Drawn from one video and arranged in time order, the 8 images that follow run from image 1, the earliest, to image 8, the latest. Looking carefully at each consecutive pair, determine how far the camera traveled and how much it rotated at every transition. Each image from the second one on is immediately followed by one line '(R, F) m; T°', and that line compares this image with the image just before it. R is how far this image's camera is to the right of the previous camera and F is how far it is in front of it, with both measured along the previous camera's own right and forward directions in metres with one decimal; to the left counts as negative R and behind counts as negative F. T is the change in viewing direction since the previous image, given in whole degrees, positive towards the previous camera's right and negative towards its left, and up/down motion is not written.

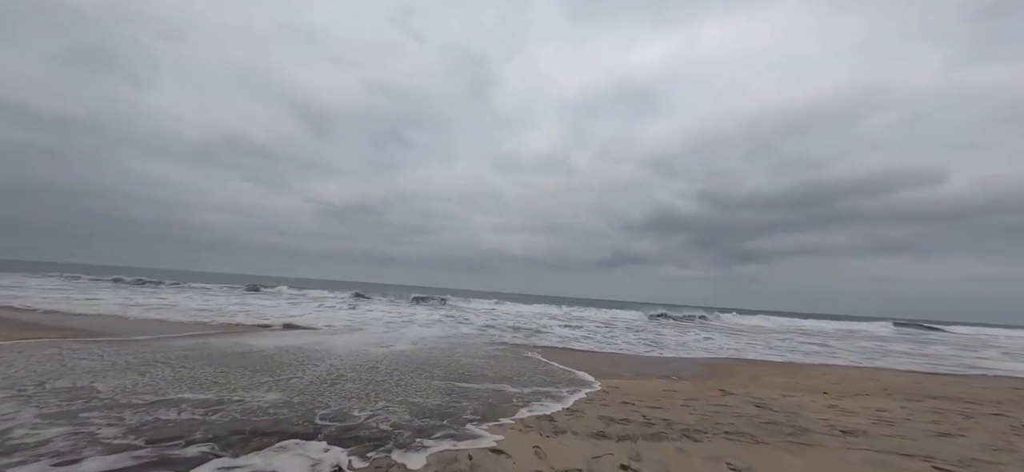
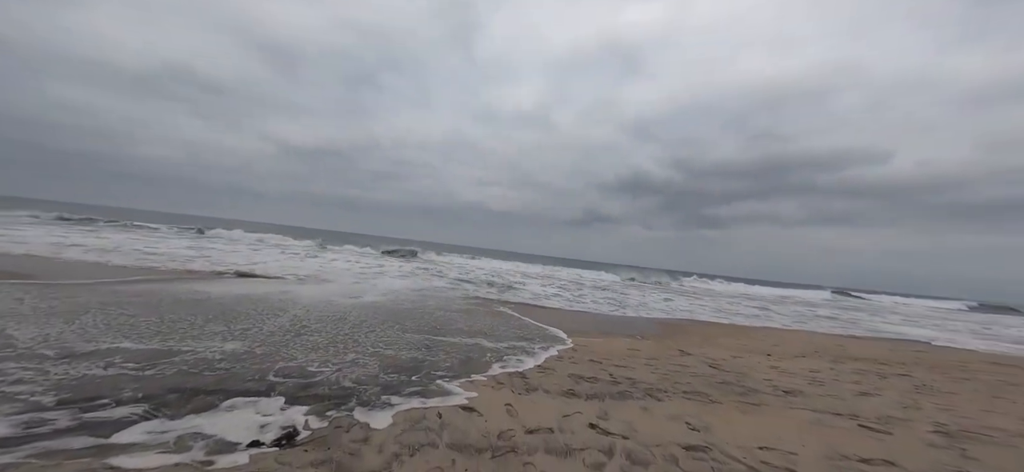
(+0.2, +0.2) m; +3°
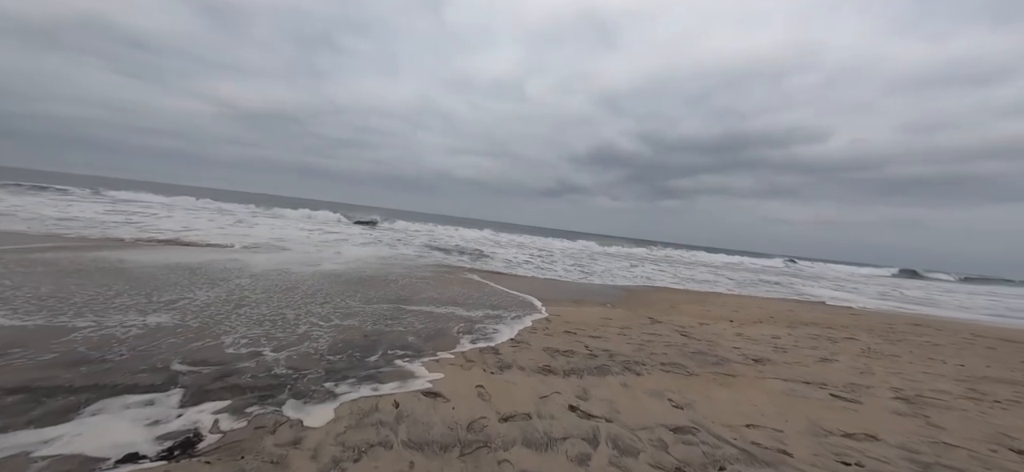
(0.0, +0.5) m; +5°
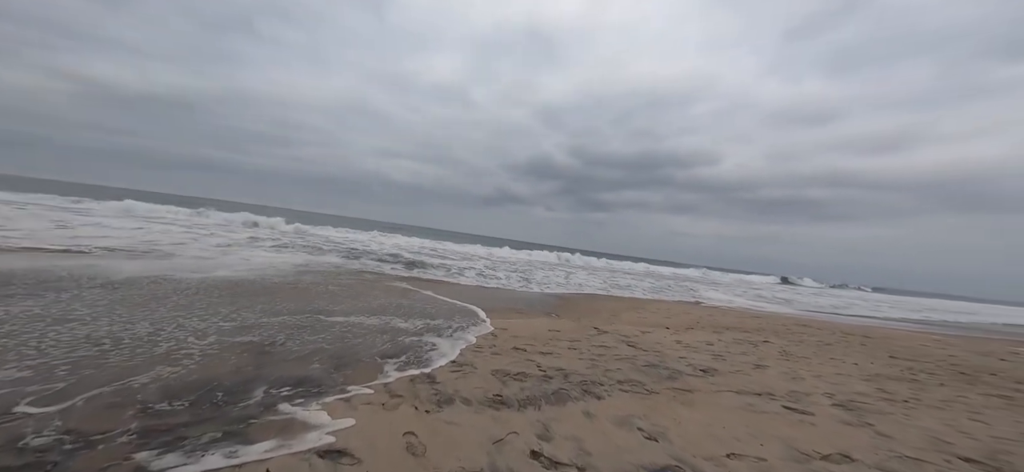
(-0.1, +0.6) m; +10°
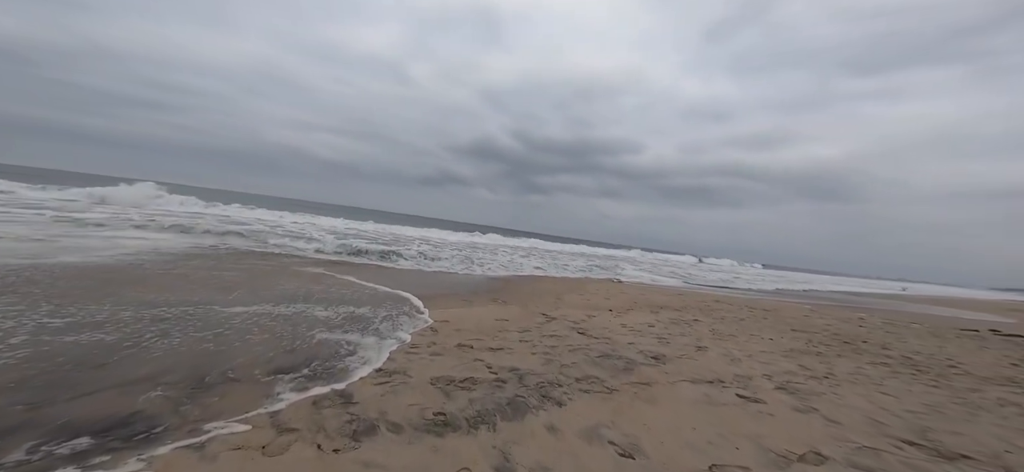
(-0.1, +0.6) m; +9°
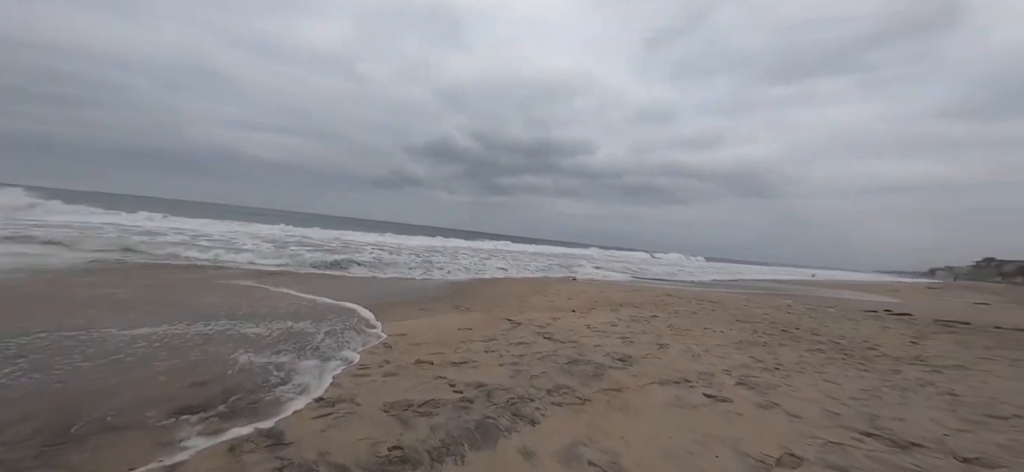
(0.0, +0.2) m; +6°
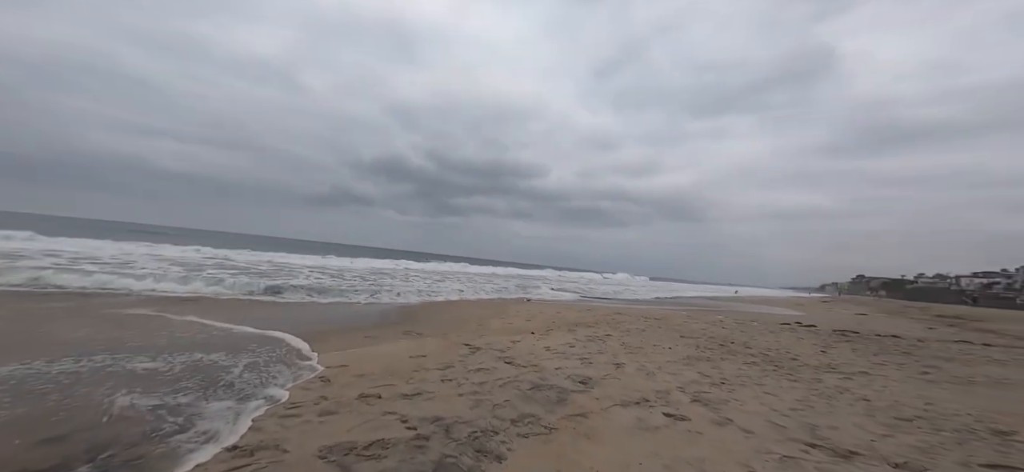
(-0.1, +0.1) m; +7°
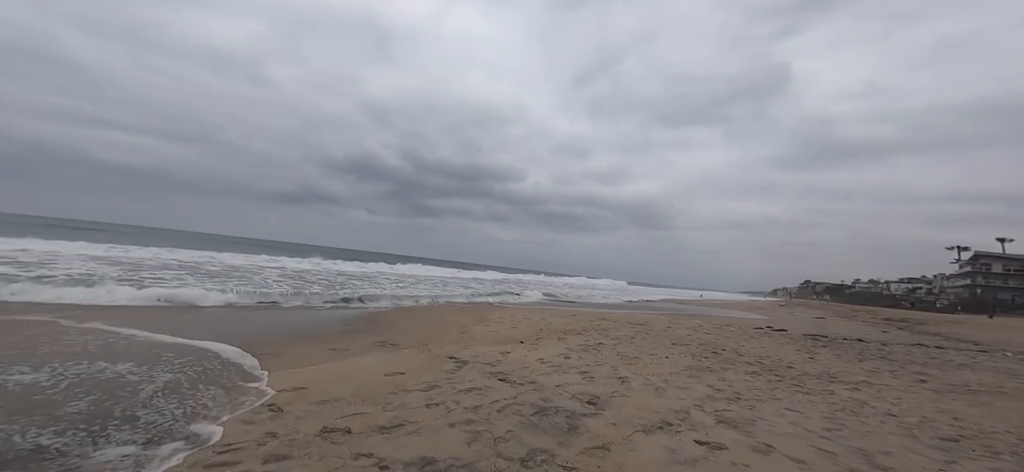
(-0.2, +0.7) m; +2°
